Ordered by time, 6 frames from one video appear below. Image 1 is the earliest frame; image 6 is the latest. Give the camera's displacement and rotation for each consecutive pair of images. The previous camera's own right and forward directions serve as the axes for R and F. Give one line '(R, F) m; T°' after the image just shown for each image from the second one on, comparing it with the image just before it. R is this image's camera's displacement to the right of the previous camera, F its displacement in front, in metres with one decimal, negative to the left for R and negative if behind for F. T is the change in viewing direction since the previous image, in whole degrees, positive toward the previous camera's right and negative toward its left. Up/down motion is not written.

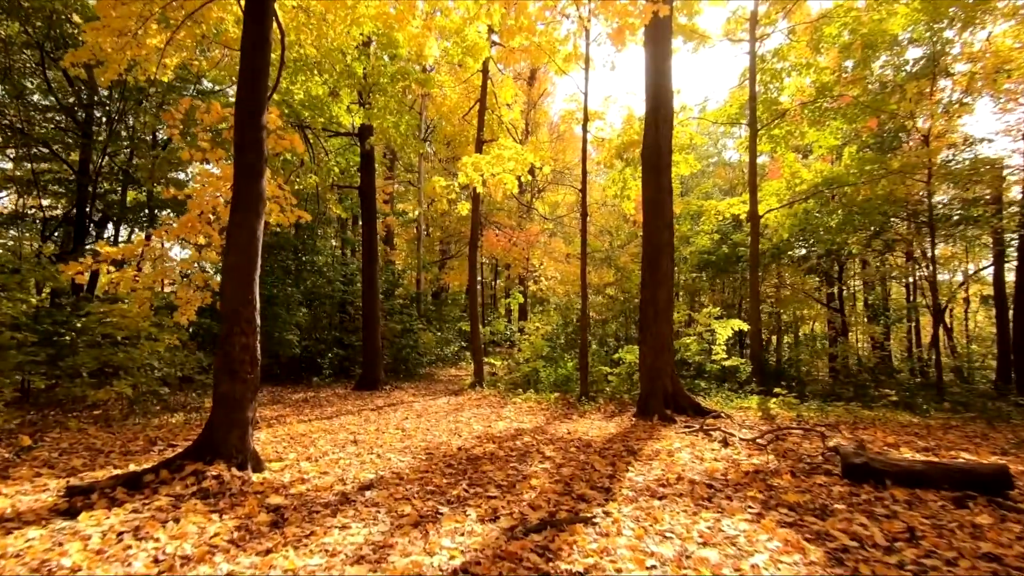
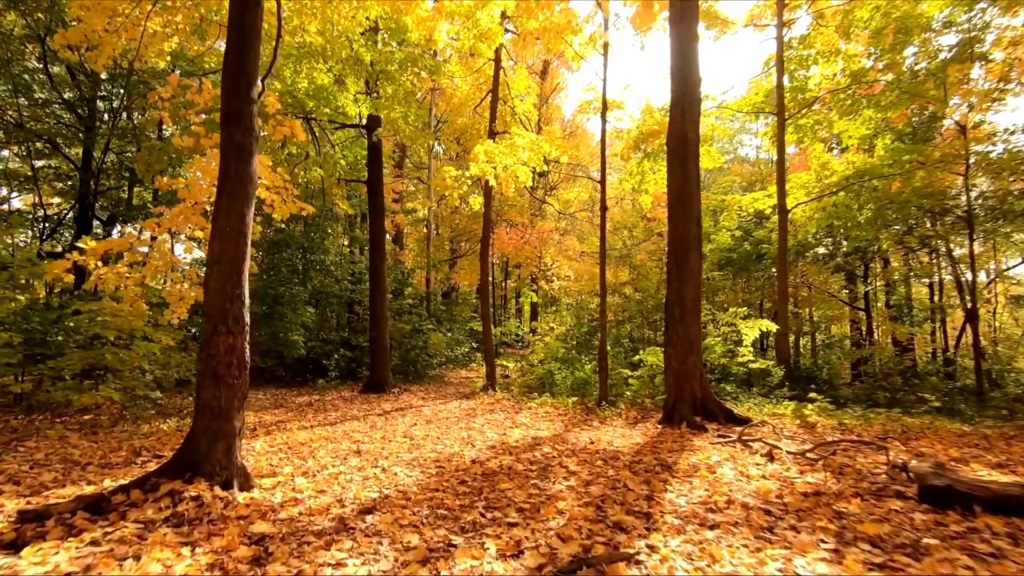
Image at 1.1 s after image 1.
(-0.1, +0.5) m; -1°
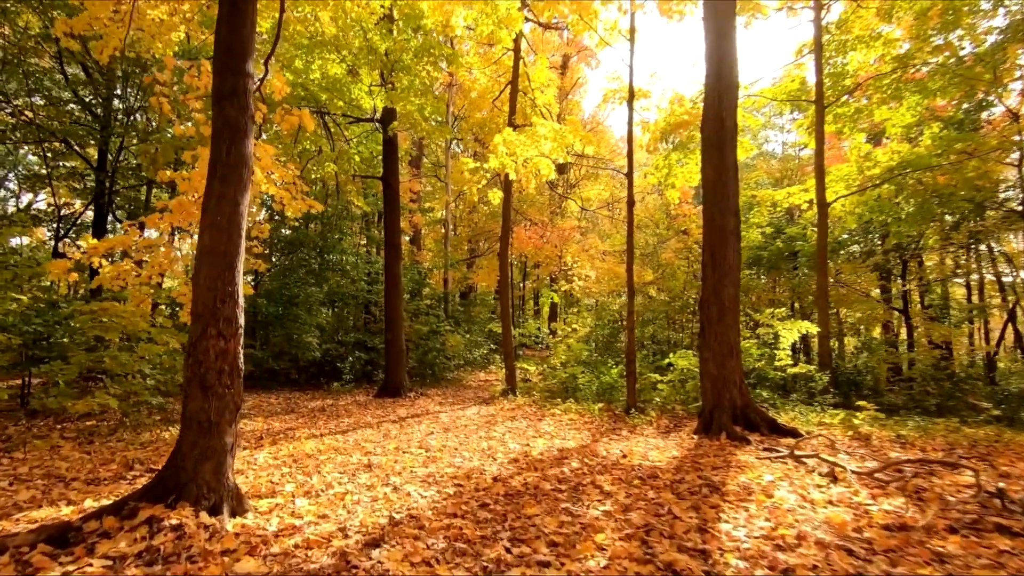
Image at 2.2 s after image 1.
(-0.1, +0.5) m; -2°
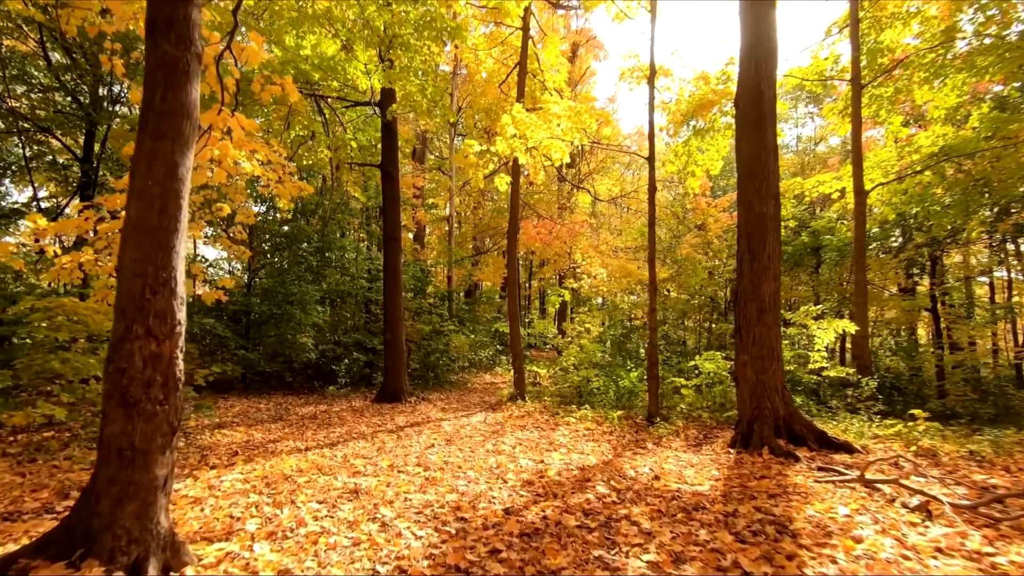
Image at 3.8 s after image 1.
(-0.1, +0.8) m; -1°
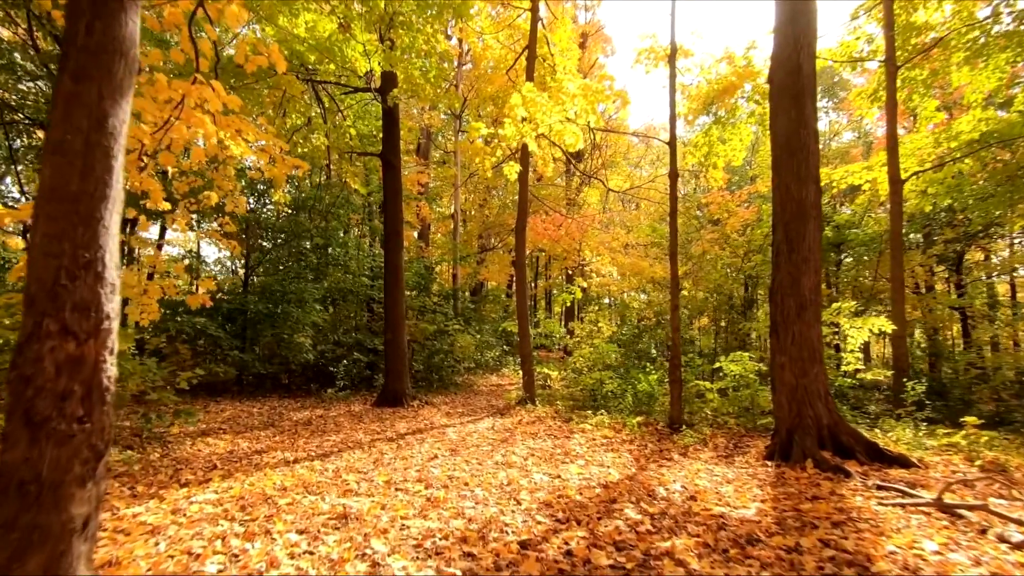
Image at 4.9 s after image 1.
(-0.1, +0.6) m; -1°
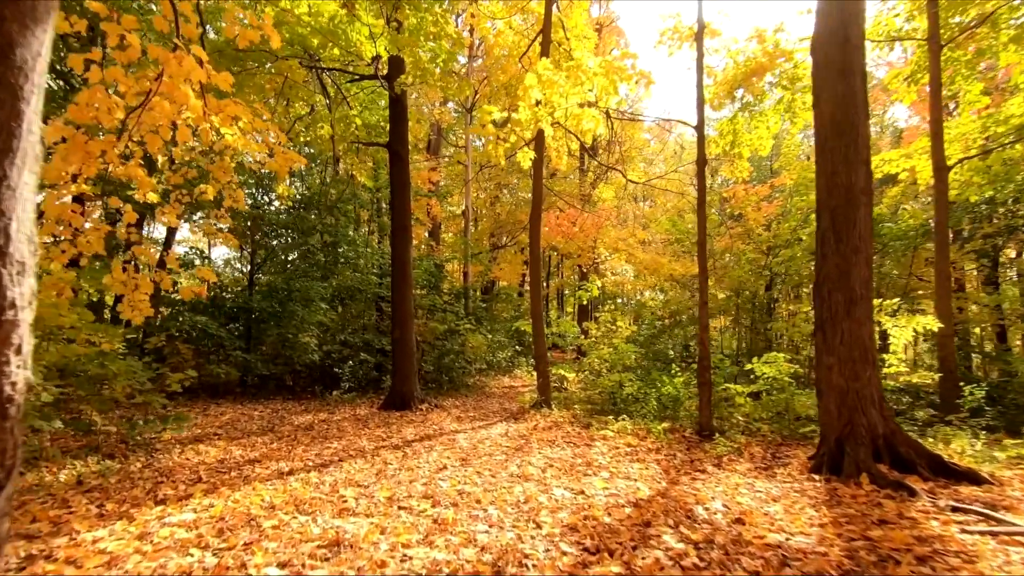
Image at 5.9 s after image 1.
(-0.1, +0.5) m; -1°
